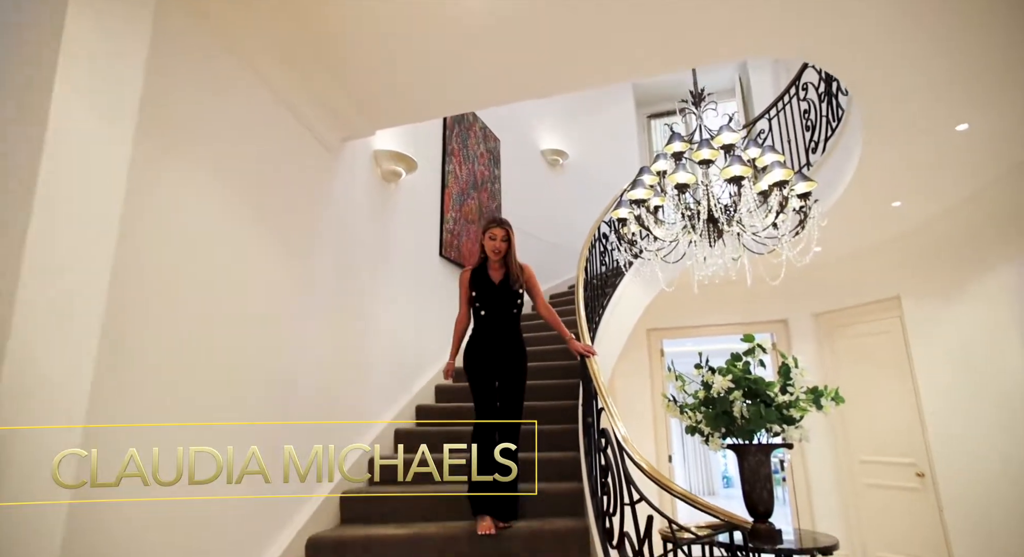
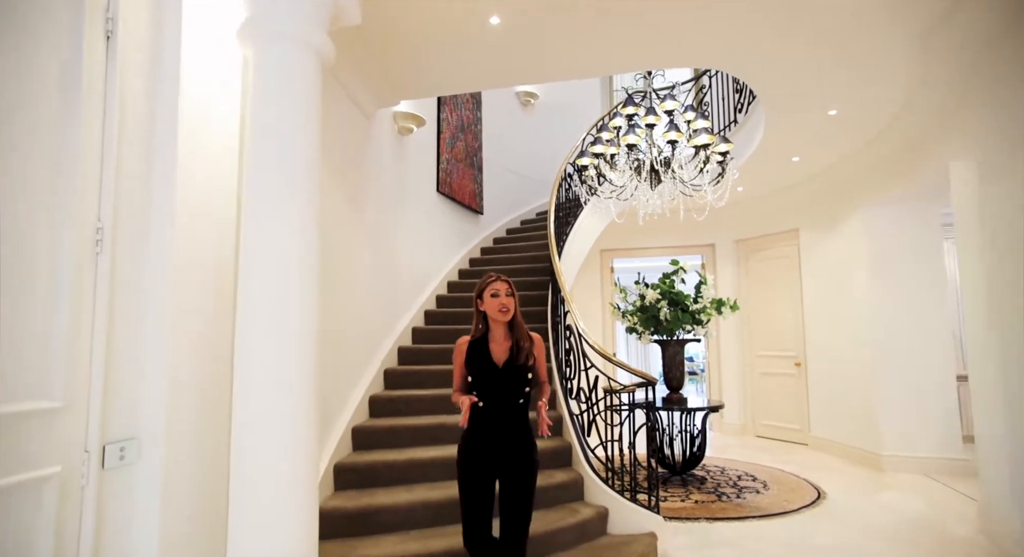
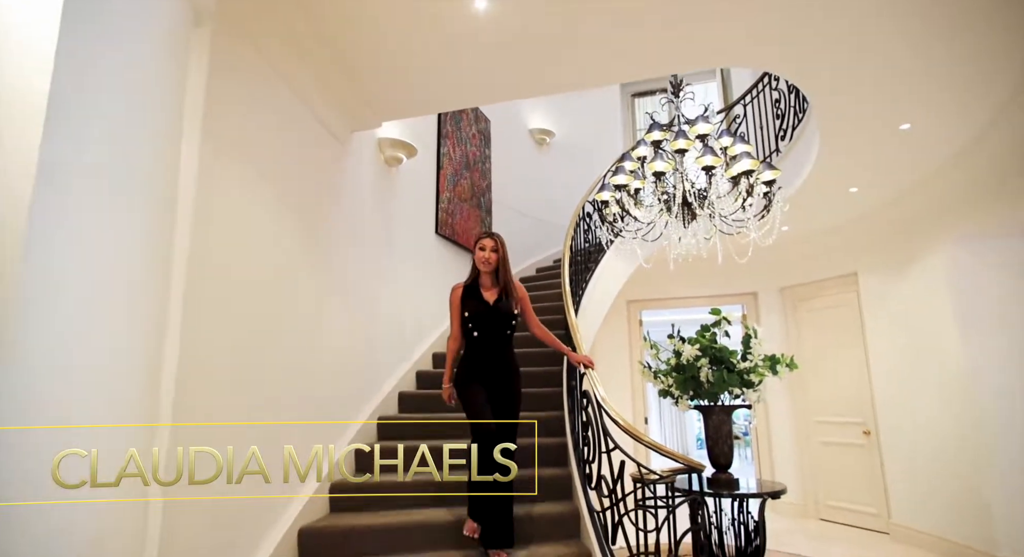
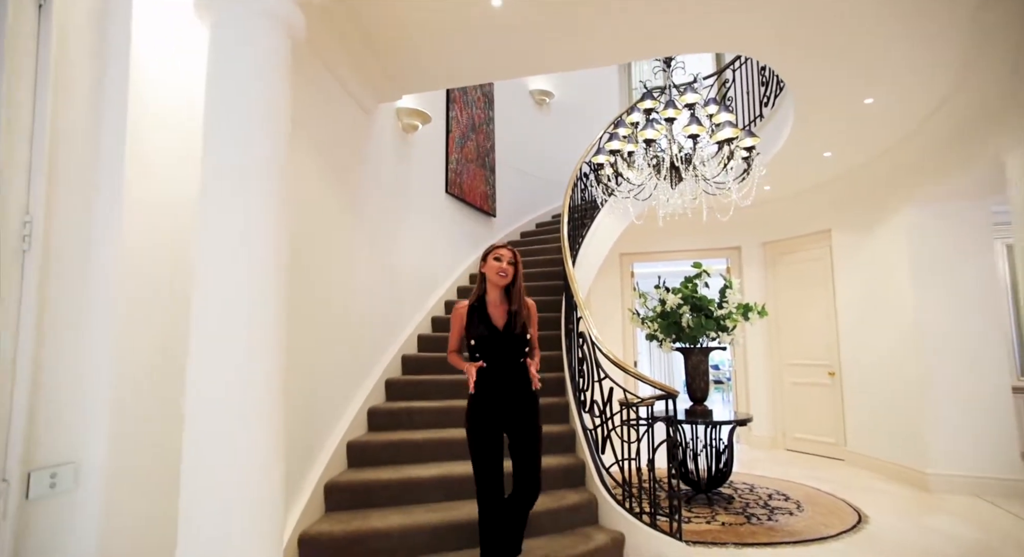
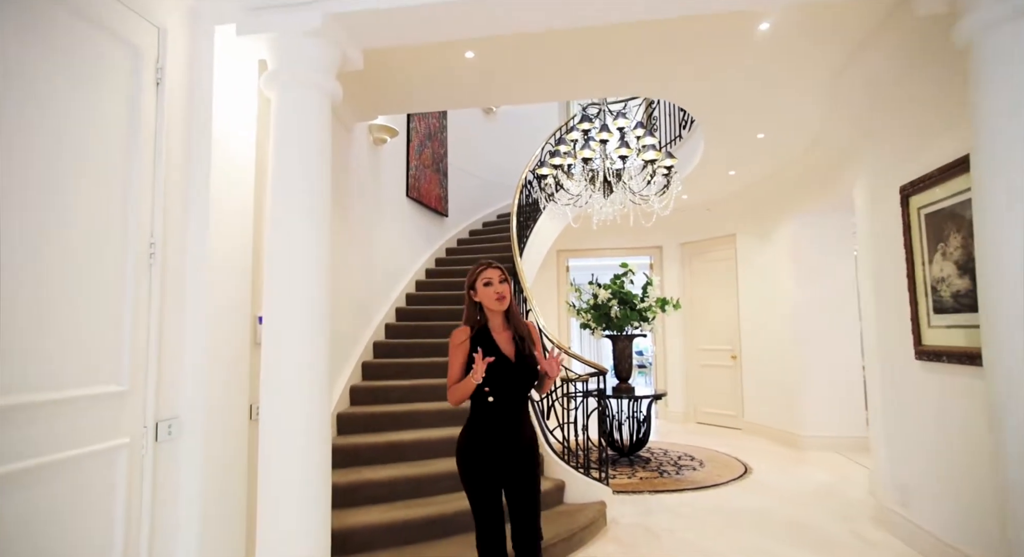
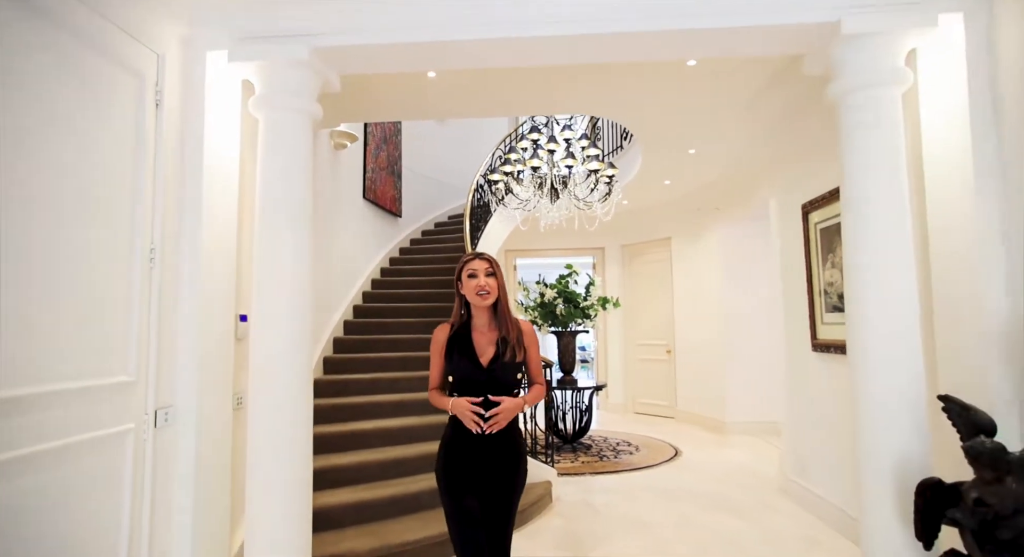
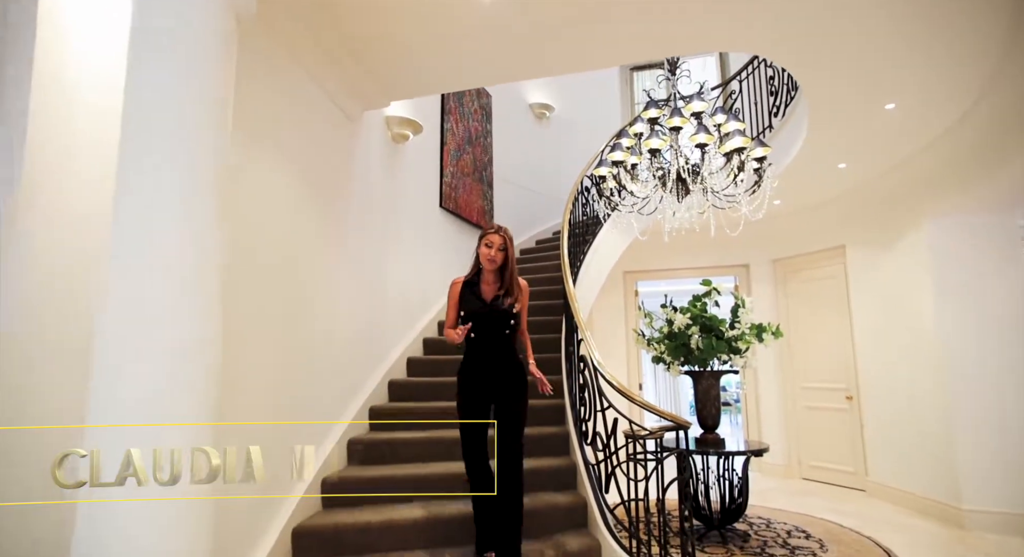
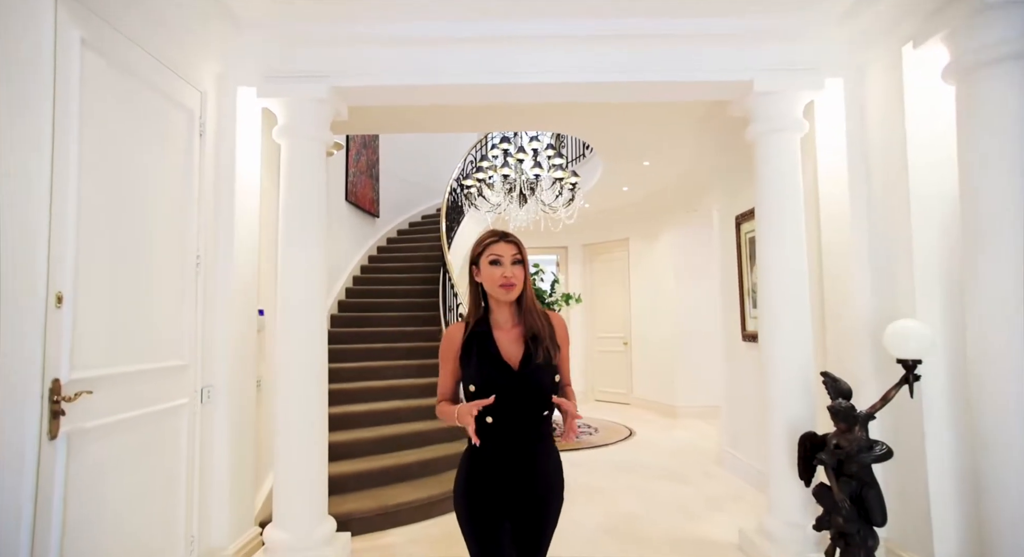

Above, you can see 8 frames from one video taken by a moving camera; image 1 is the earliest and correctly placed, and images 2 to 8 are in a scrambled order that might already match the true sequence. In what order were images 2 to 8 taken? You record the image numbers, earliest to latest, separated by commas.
3, 7, 4, 2, 5, 6, 8
